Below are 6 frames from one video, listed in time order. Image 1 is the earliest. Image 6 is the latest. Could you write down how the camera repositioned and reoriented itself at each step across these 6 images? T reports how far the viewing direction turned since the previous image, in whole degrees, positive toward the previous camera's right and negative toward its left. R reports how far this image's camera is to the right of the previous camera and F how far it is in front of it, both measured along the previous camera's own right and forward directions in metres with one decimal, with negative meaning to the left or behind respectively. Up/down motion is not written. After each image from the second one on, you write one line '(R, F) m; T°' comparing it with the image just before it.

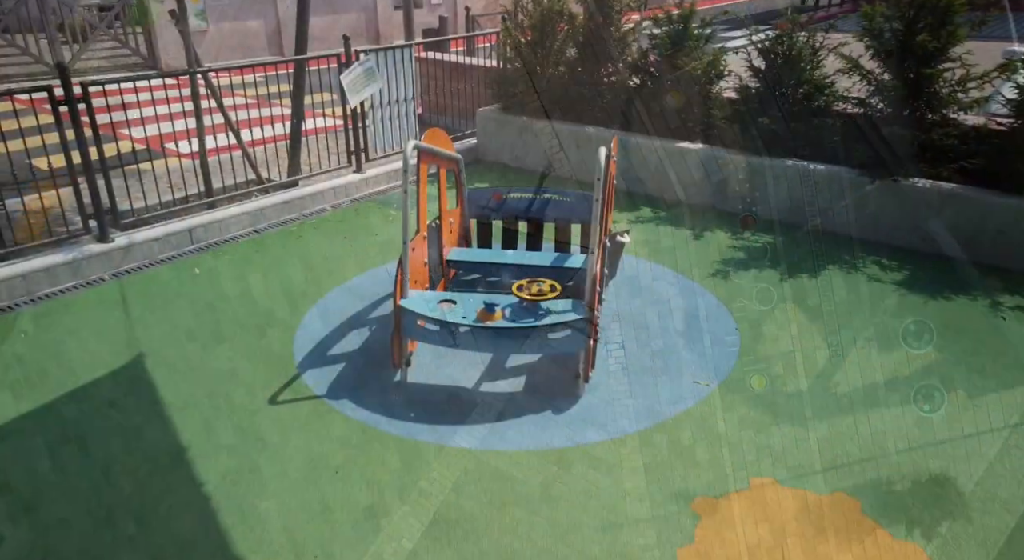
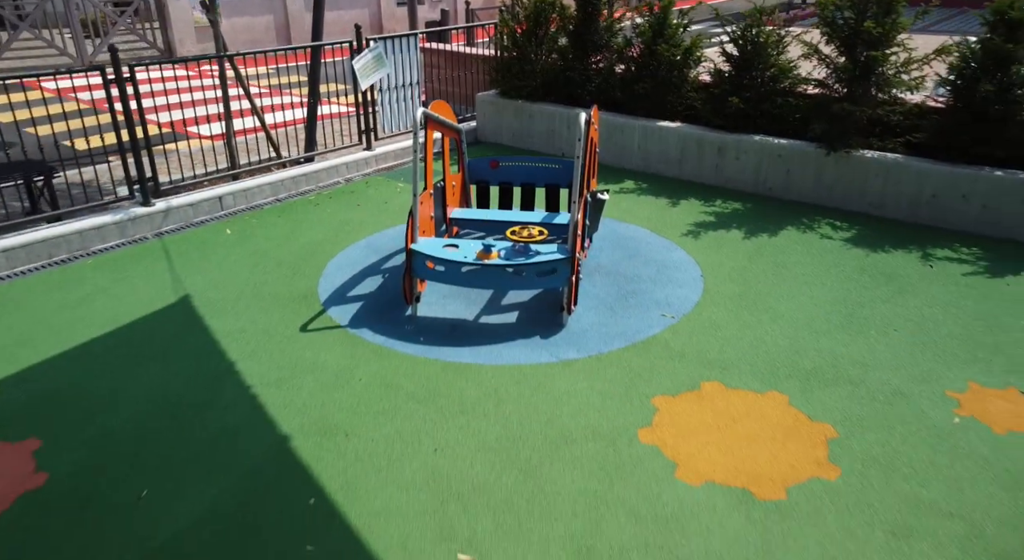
(0.0, -0.6) m; 0°
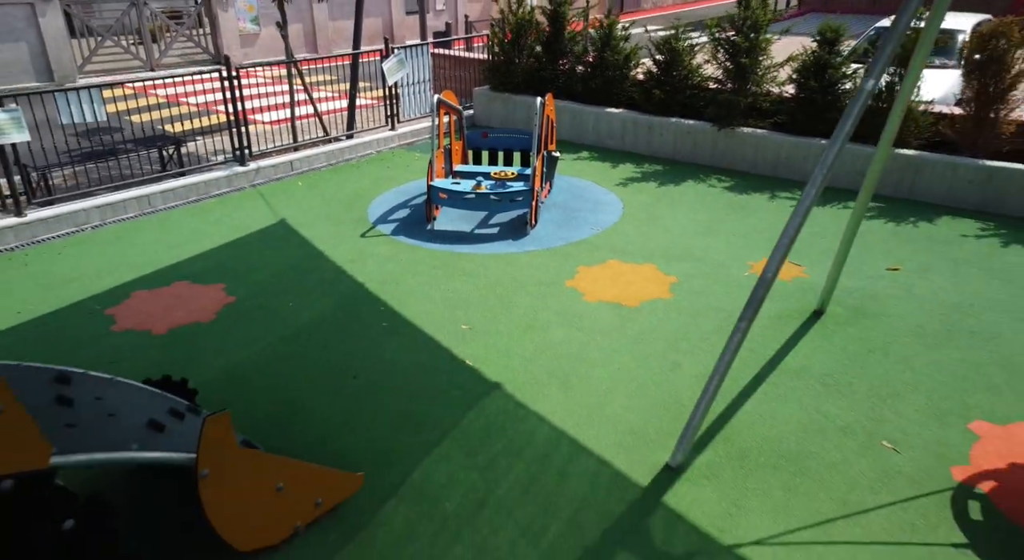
(+0.2, -2.1) m; 0°
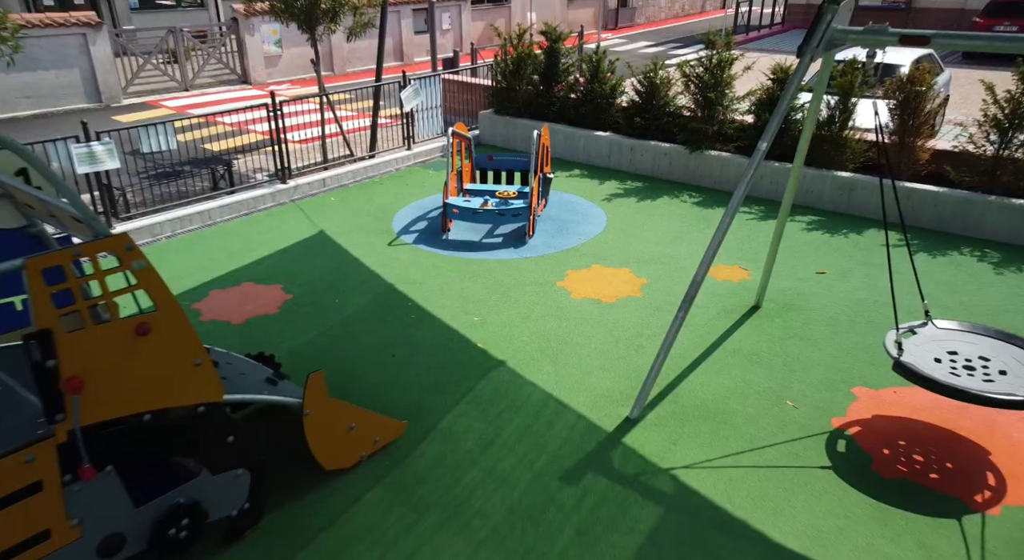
(0.0, -1.2) m; 0°
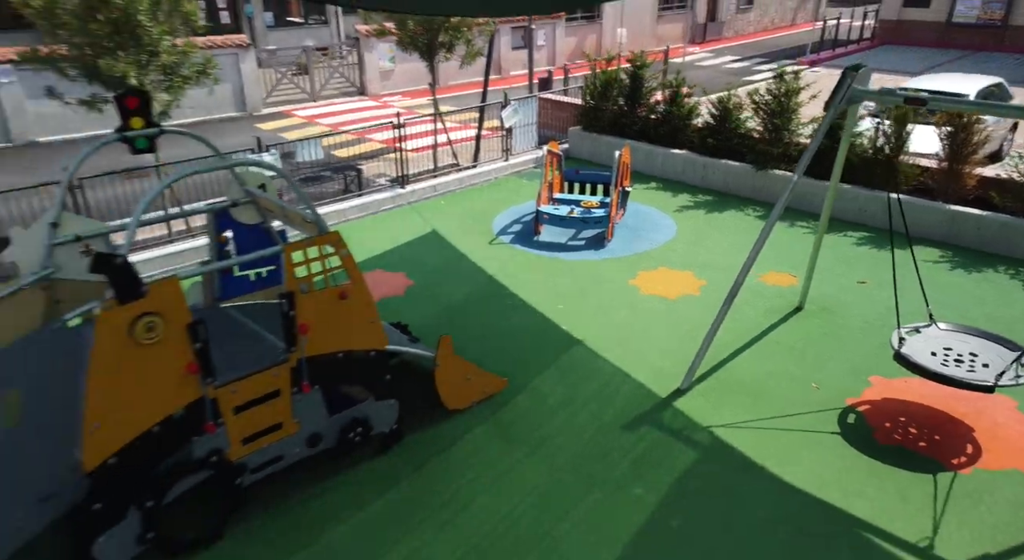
(0.0, -1.3) m; -7°
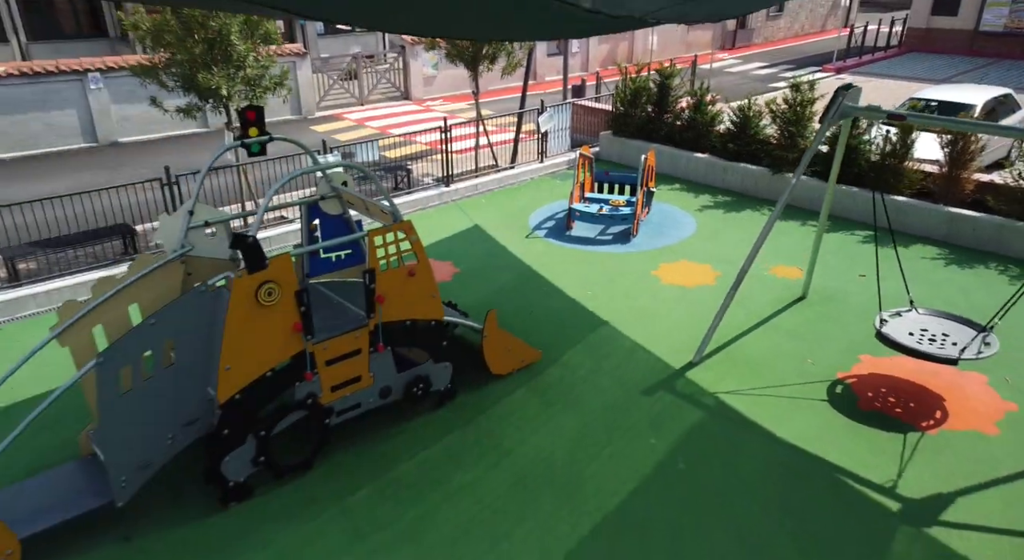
(-0.1, -1.0) m; -3°
